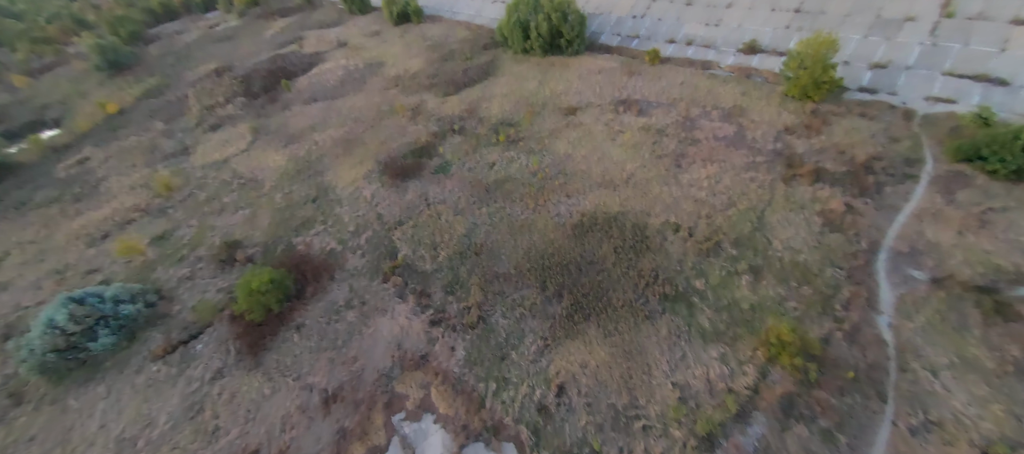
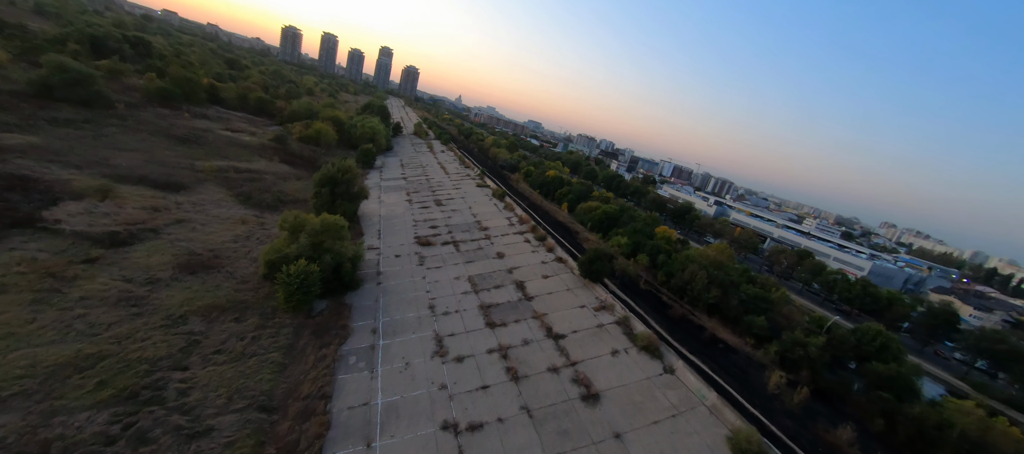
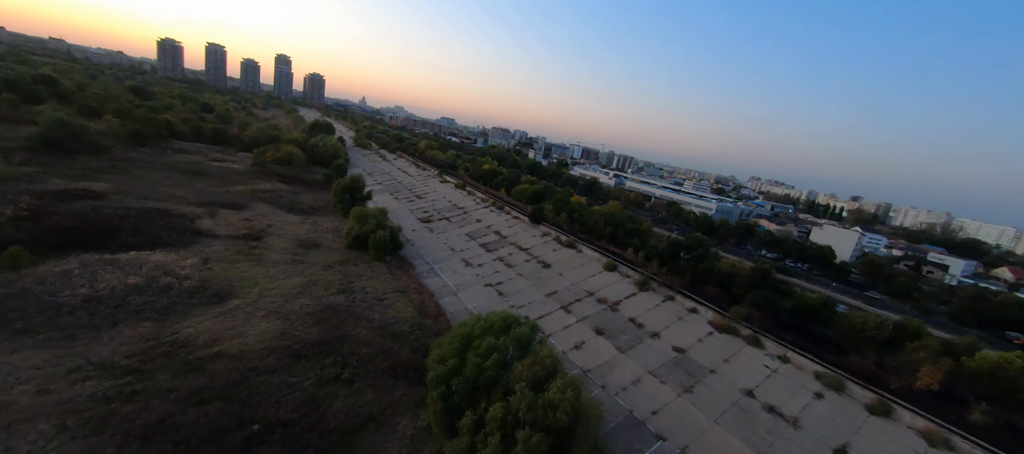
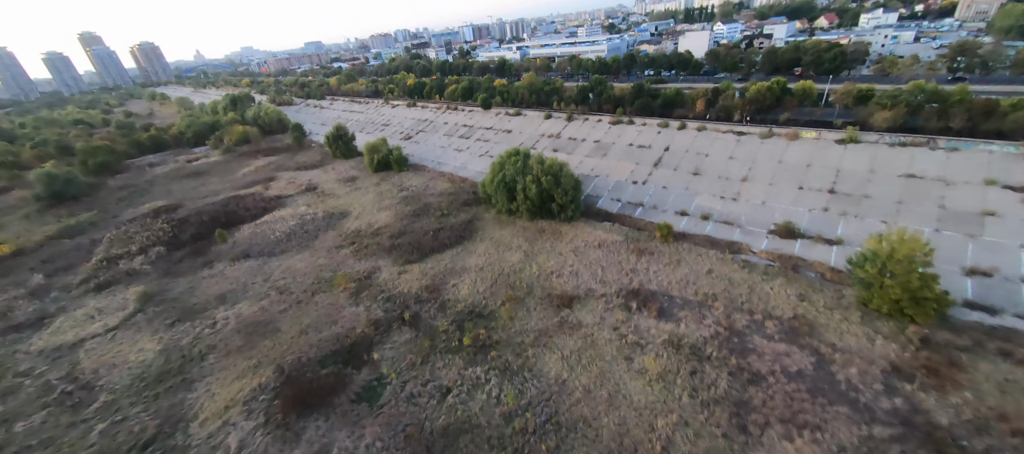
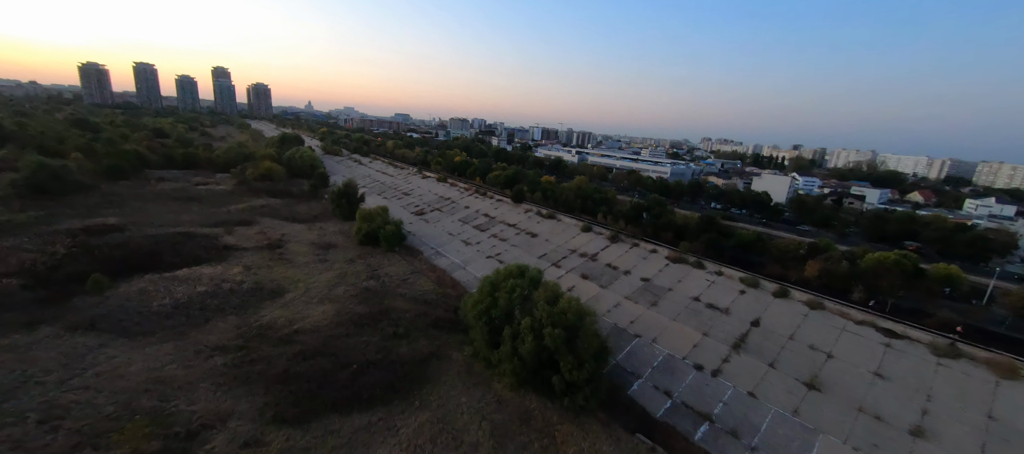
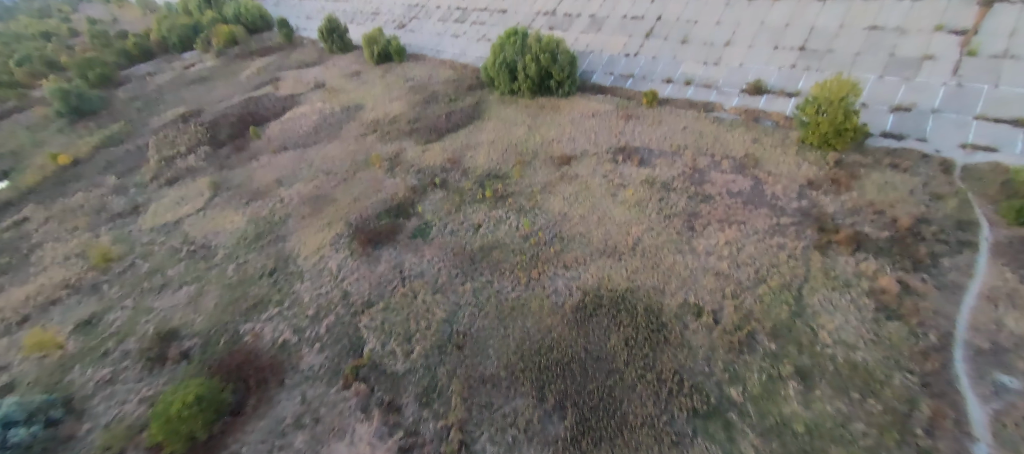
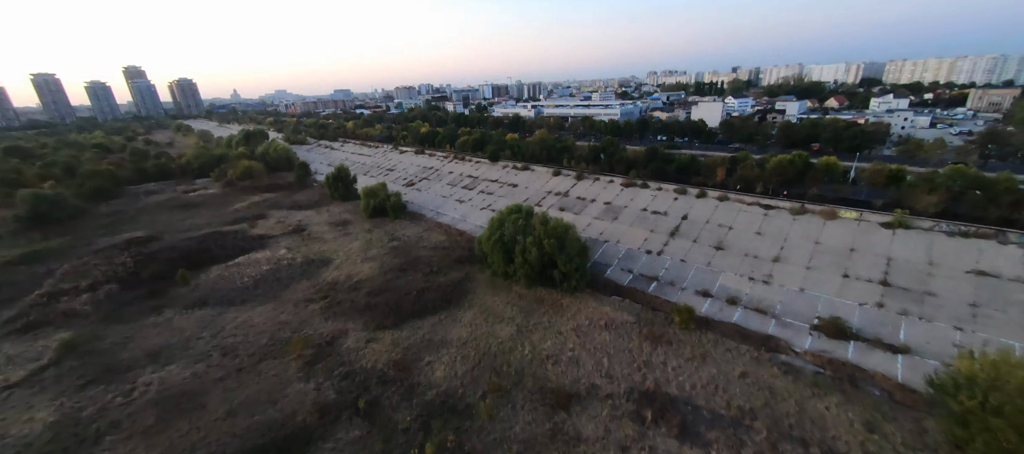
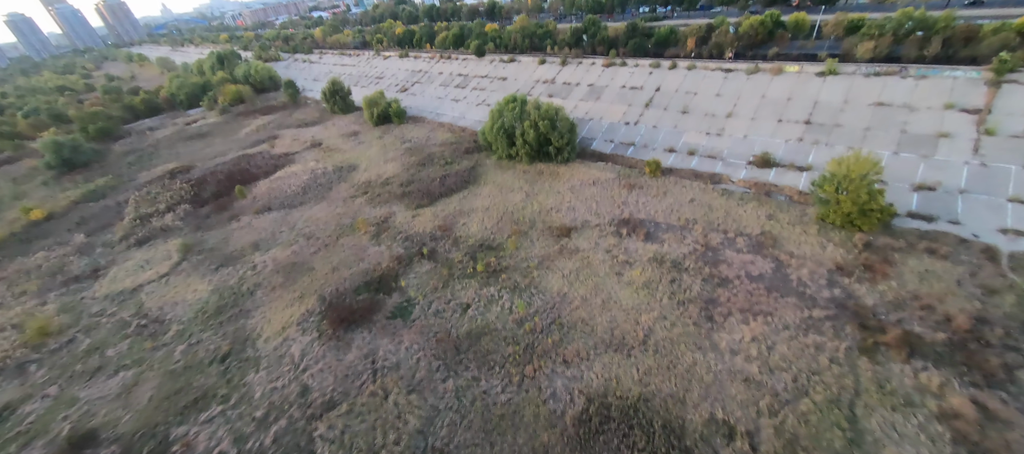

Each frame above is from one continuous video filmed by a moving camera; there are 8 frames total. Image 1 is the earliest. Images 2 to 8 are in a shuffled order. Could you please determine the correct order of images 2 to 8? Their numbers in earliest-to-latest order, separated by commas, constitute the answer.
6, 8, 4, 7, 5, 3, 2
